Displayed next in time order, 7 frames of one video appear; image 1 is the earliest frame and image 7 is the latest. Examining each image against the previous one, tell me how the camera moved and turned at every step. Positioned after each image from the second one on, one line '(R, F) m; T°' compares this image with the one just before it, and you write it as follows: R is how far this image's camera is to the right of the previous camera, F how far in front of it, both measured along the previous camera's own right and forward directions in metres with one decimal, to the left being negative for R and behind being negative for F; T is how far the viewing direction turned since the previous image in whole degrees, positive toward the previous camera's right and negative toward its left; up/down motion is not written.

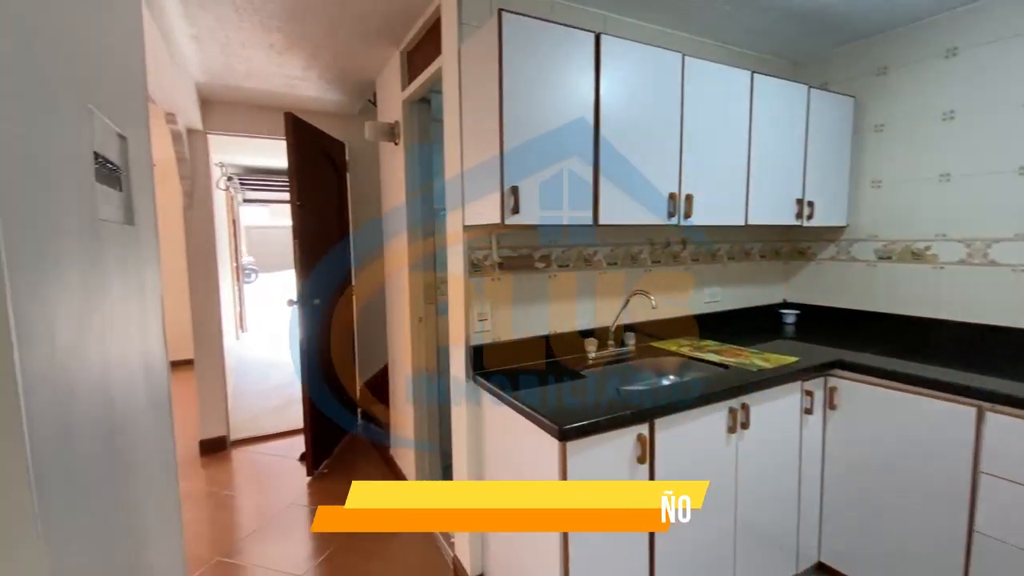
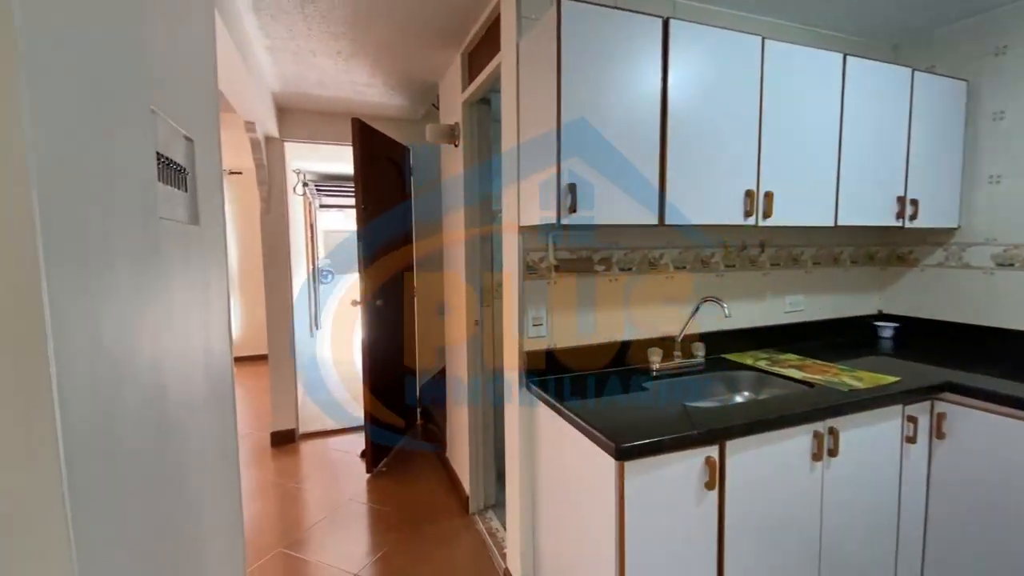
(0.0, +0.1) m; -8°
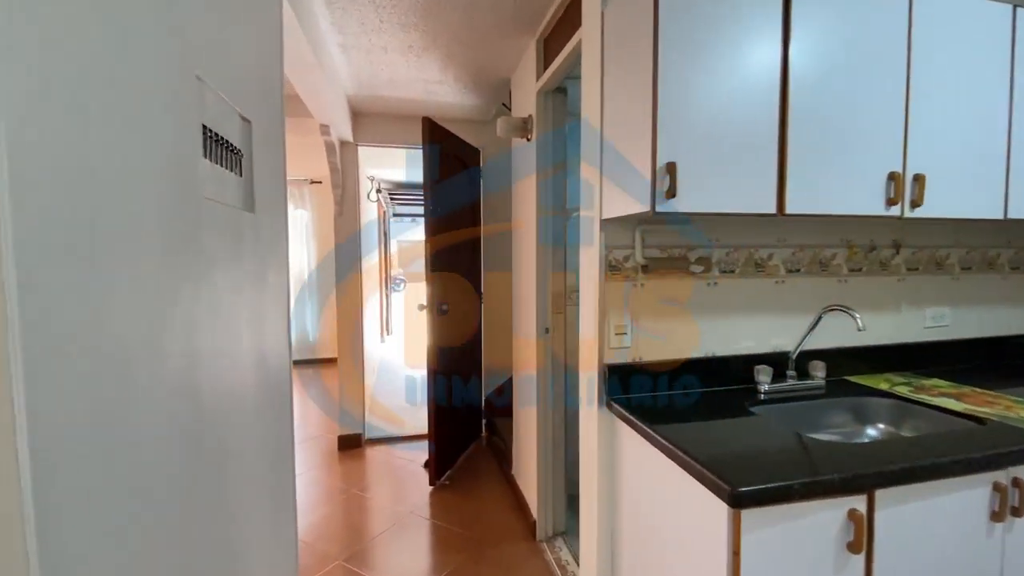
(0.0, +0.2) m; -8°
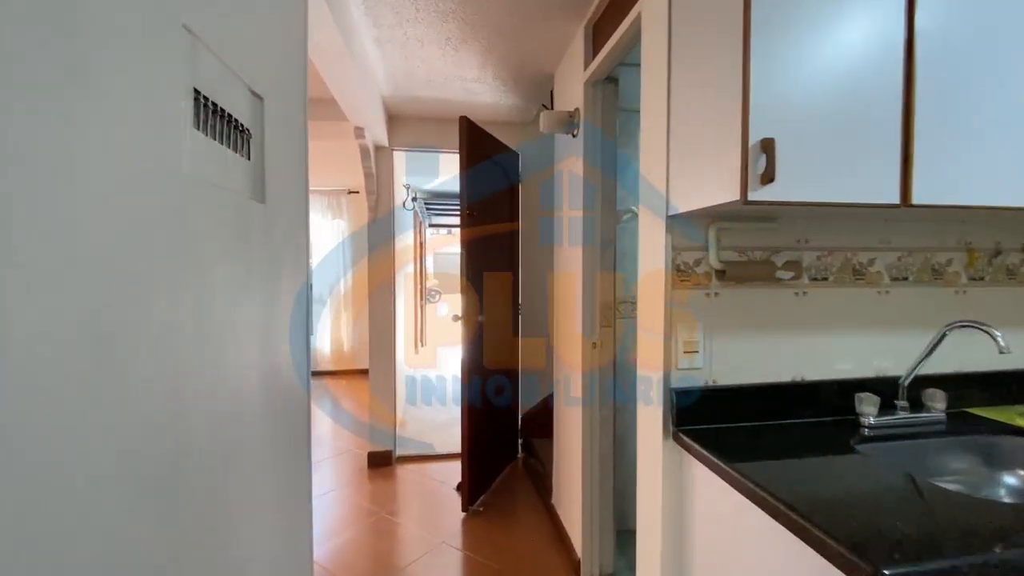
(0.0, +0.2) m; -4°
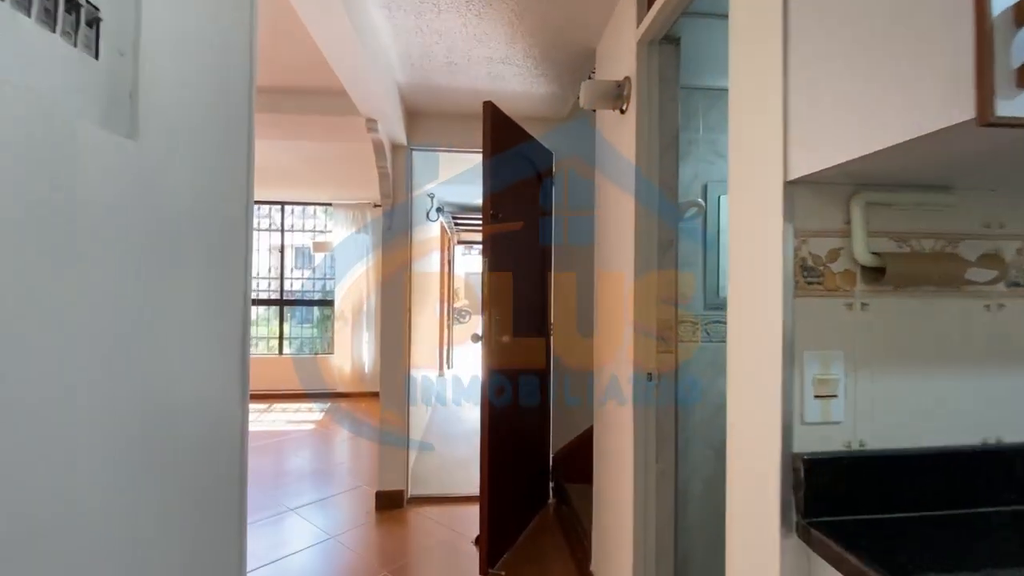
(0.0, +0.4) m; -4°
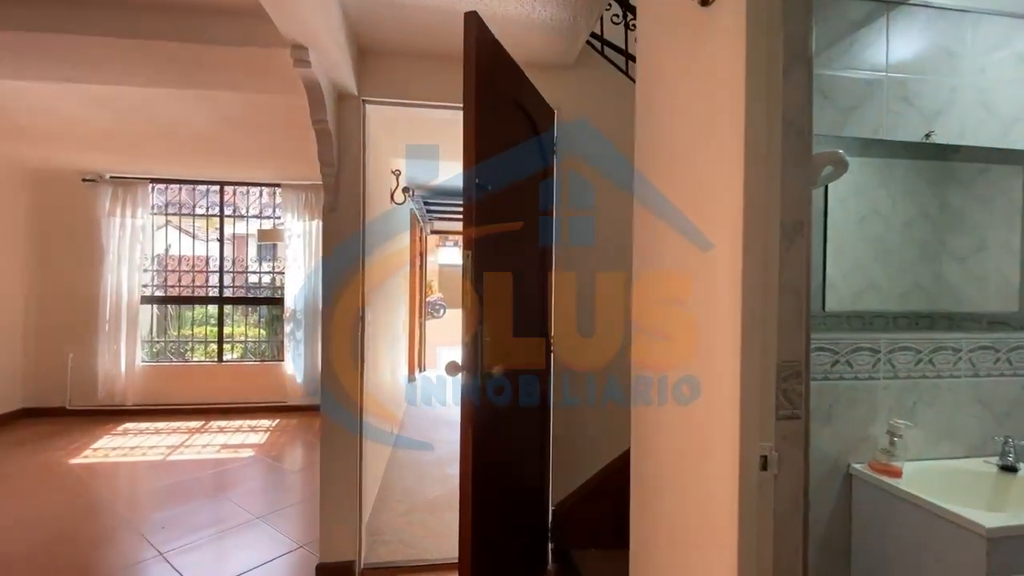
(-0.1, +0.7) m; +3°
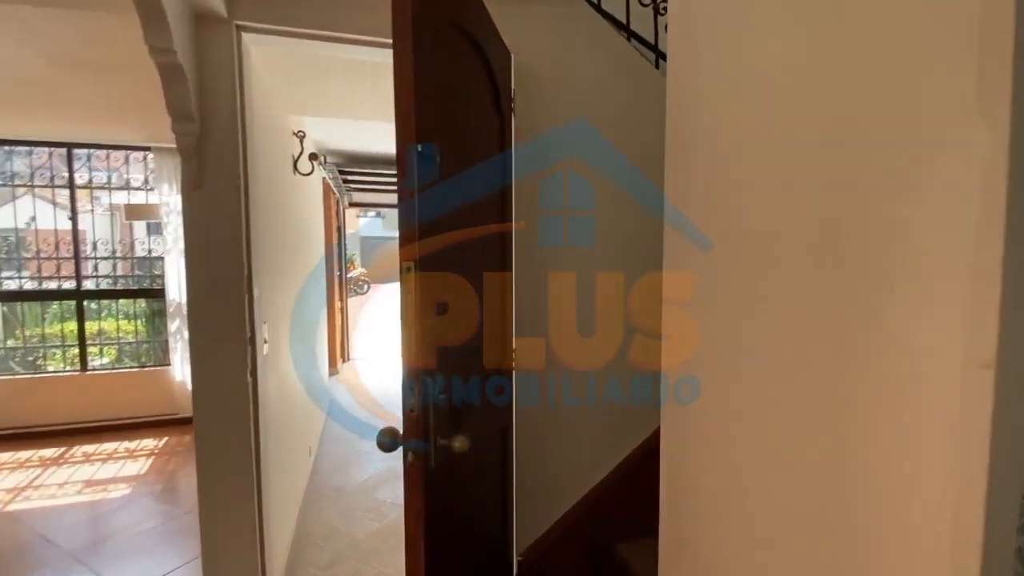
(-0.1, +0.5) m; +9°
